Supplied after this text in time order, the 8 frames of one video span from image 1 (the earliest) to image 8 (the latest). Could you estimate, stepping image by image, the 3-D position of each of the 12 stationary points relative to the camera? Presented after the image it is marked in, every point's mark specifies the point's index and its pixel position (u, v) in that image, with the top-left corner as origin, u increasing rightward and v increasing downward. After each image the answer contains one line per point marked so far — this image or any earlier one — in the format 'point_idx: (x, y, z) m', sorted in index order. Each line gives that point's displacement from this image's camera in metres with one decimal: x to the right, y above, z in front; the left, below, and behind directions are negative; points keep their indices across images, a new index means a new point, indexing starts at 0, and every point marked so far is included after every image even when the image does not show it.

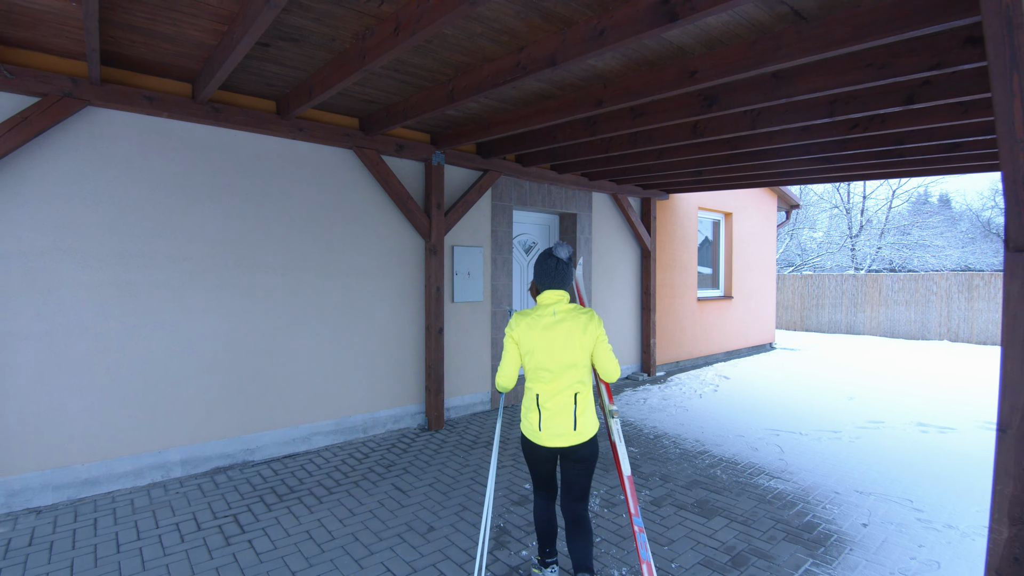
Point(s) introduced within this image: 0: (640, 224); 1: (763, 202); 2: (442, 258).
0: (+1.8, +0.9, +7.4) m
1: (+4.9, +1.7, +10.4) m
2: (-0.7, +0.3, +5.2) m
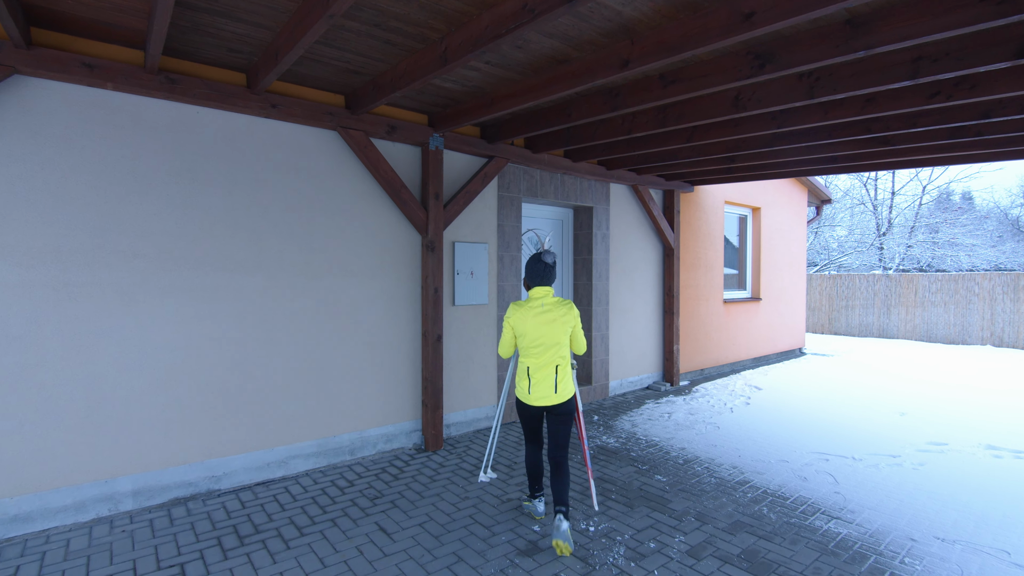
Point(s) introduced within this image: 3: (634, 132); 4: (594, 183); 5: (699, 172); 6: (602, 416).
0: (+1.9, +0.9, +6.7) m
1: (+5.0, +1.7, +9.7) m
2: (-0.6, +0.3, +4.6) m
3: (+1.0, +1.3, +4.4) m
4: (+0.9, +1.2, +6.1) m
5: (+2.2, +1.4, +6.4) m
6: (+0.9, -1.3, +5.6) m
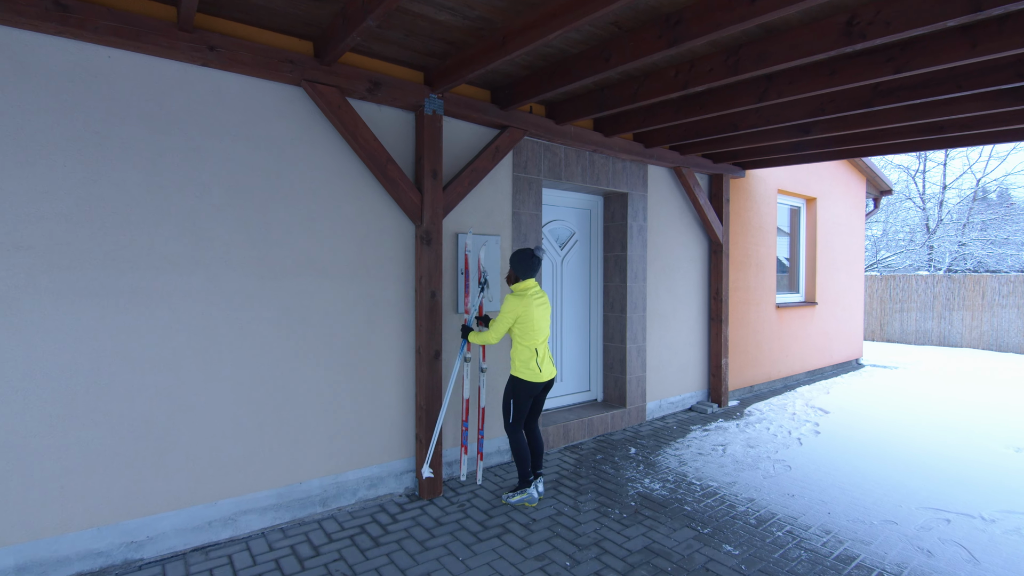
0: (+2.1, +0.8, +5.7) m
1: (+5.3, +1.6, +8.5) m
2: (-0.5, +0.3, +3.6) m
3: (+1.1, +1.2, +3.3) m
4: (+1.1, +1.1, +5.0) m
5: (+2.4, +1.4, +5.3) m
6: (+1.1, -1.4, +4.6) m
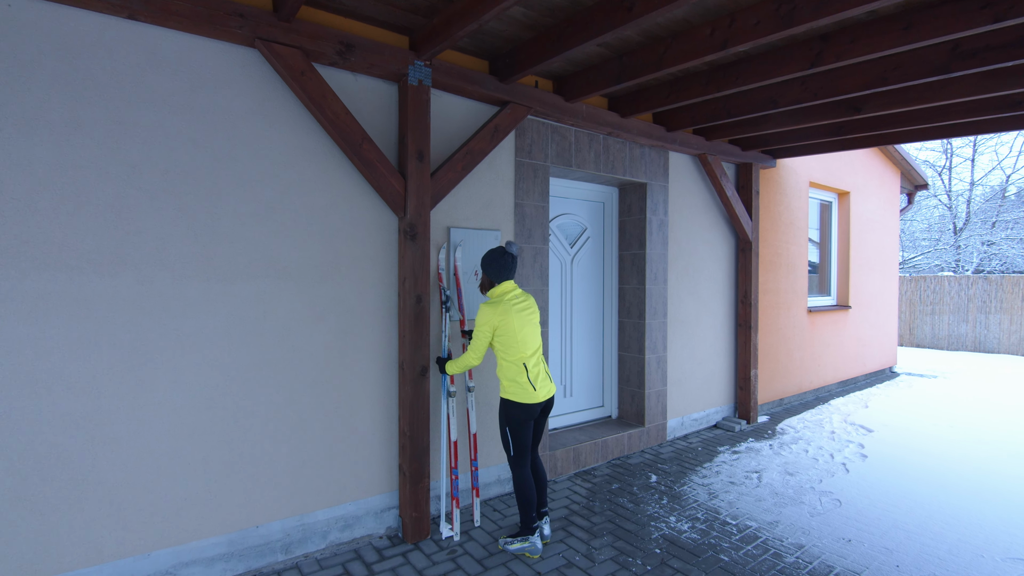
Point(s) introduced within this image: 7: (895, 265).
0: (+2.1, +0.8, +5.0) m
1: (+5.4, +1.6, +7.8) m
2: (-0.5, +0.2, +3.0) m
3: (+1.1, +1.2, +2.7) m
4: (+1.1, +1.1, +4.4) m
5: (+2.4, +1.3, +4.7) m
6: (+1.1, -1.4, +4.0) m
7: (+5.7, +0.3, +8.1) m
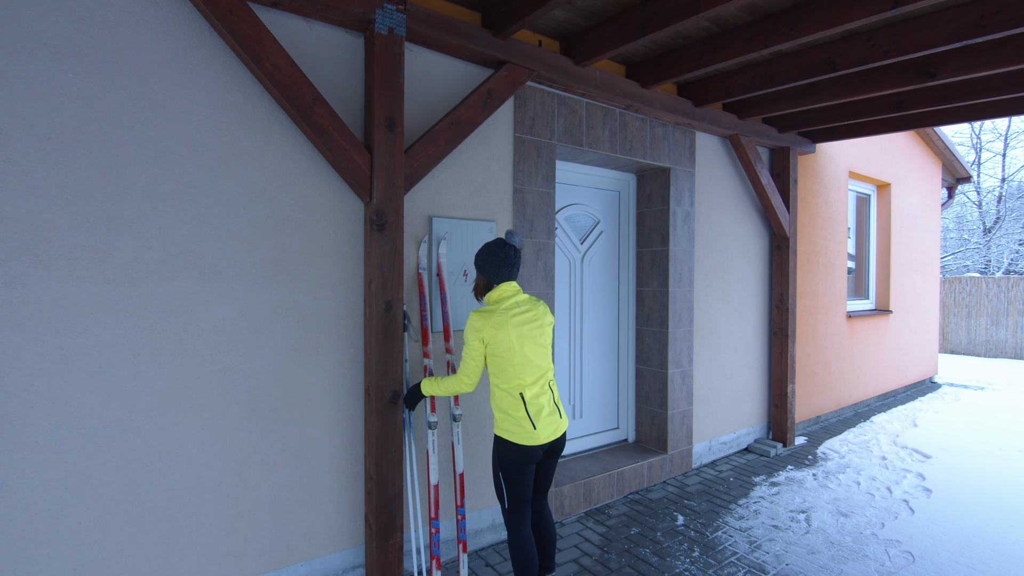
0: (+2.1, +0.8, +4.4) m
1: (+5.5, +1.6, +7.1) m
2: (-0.5, +0.2, +2.4) m
3: (+1.1, +1.2, +2.0) m
4: (+1.1, +1.1, +3.8) m
5: (+2.4, +1.3, +4.0) m
6: (+1.1, -1.4, +3.3) m
7: (+5.8, +0.3, +7.4) m
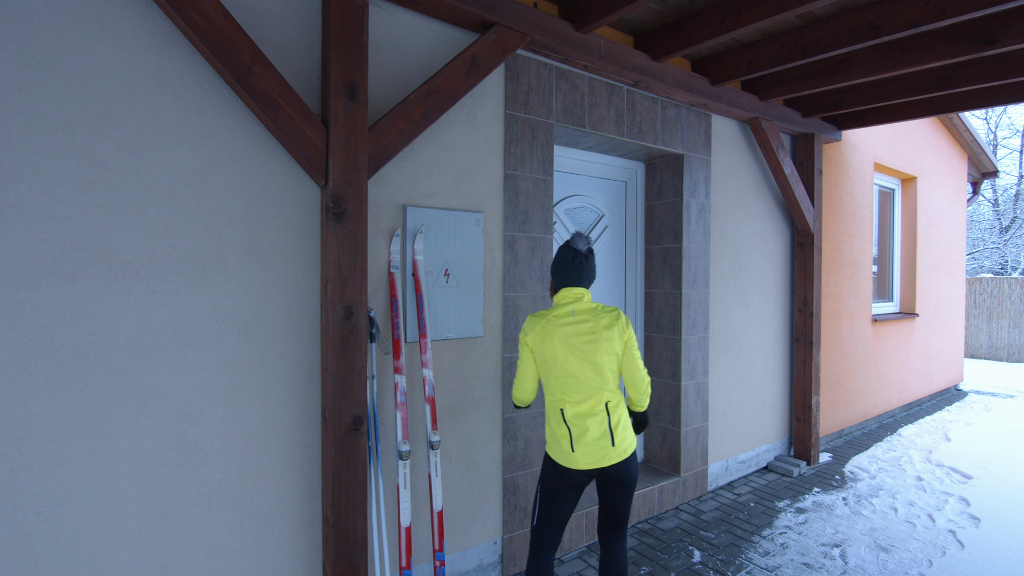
0: (+2.1, +0.8, +3.9) m
1: (+5.4, +1.5, +6.7) m
2: (-0.6, +0.2, +2.0) m
3: (+1.0, +1.2, +1.6) m
4: (+1.1, +1.1, +3.4) m
5: (+2.4, +1.3, +3.6) m
6: (+1.0, -1.4, +2.9) m
7: (+5.8, +0.3, +6.9) m
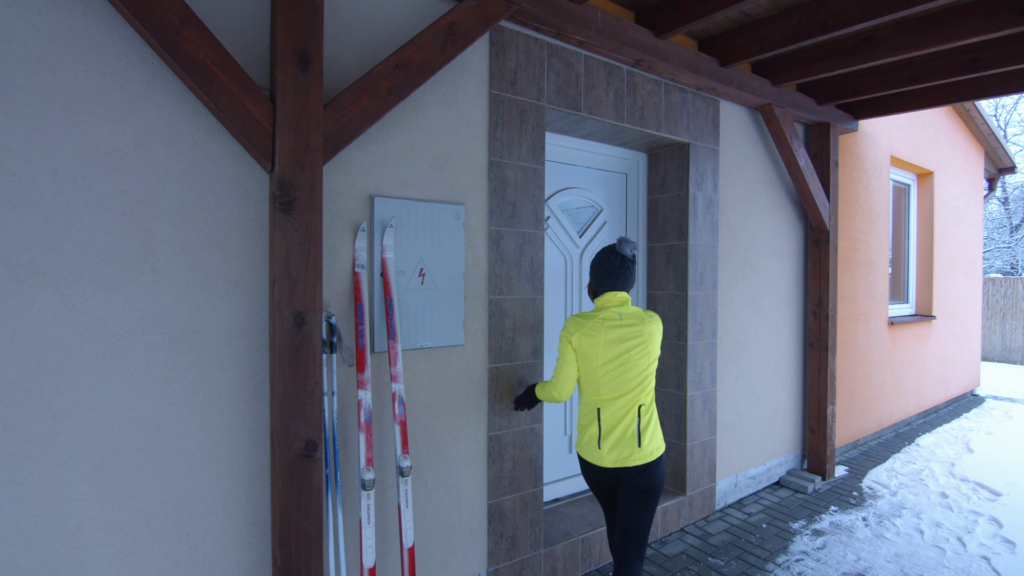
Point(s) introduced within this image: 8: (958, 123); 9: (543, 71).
0: (+2.0, +0.8, +3.6) m
1: (+5.4, +1.5, +6.4) m
2: (-0.6, +0.2, +1.7) m
3: (+1.0, +1.2, +1.3) m
4: (+1.0, +1.1, +3.1) m
5: (+2.3, +1.3, +3.3) m
6: (+1.0, -1.4, +2.6) m
7: (+5.7, +0.3, +6.6) m
8: (+5.0, +1.9, +6.1) m
9: (+0.1, +1.0, +2.4) m
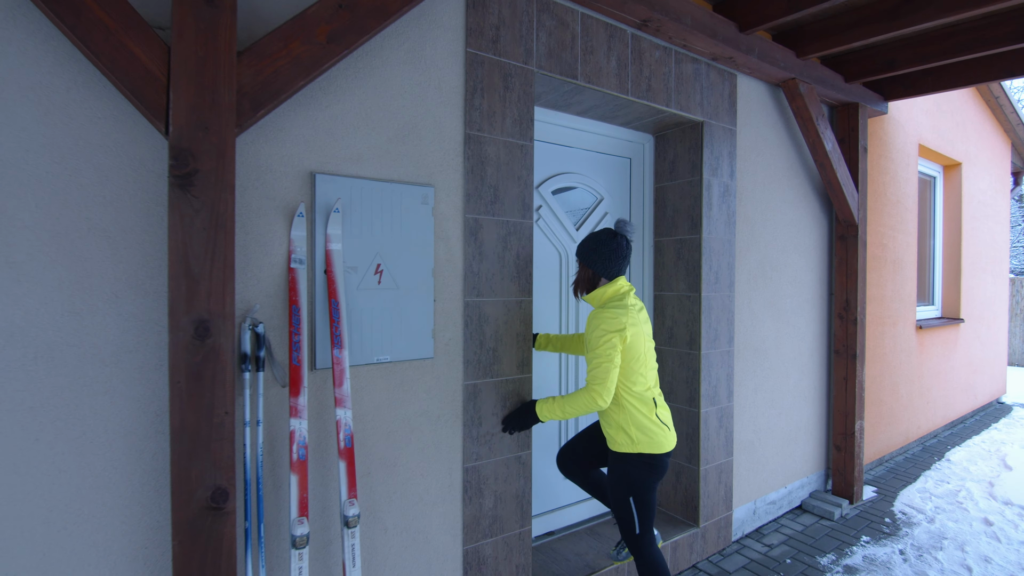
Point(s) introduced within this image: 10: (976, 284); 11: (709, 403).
0: (+2.0, +0.8, +3.2) m
1: (+5.3, +1.5, +5.9) m
2: (-0.7, +0.2, +1.3) m
3: (+0.9, +1.2, +0.9) m
4: (+1.0, +1.1, +2.7) m
5: (+2.3, +1.3, +2.9) m
6: (+0.9, -1.4, +2.2) m
7: (+5.7, +0.3, +6.2) m
8: (+5.0, +1.9, +5.7) m
9: (+0.1, +1.0, +2.0) m
10: (+4.7, 0.0, +5.5) m
11: (+1.0, -0.6, +2.7) m
